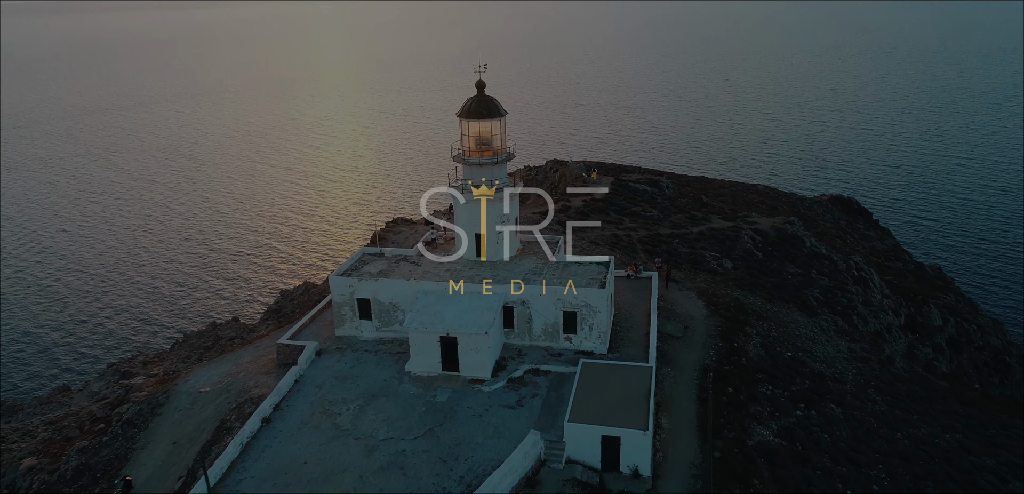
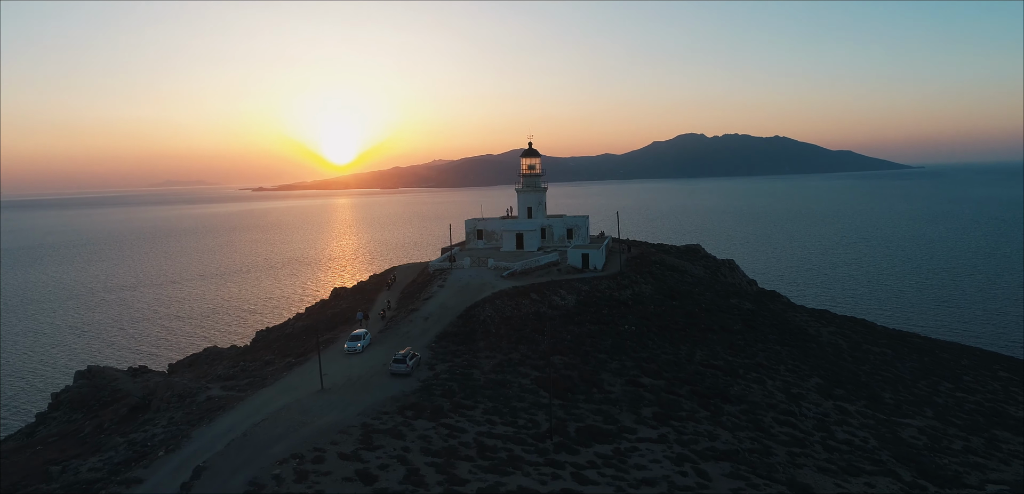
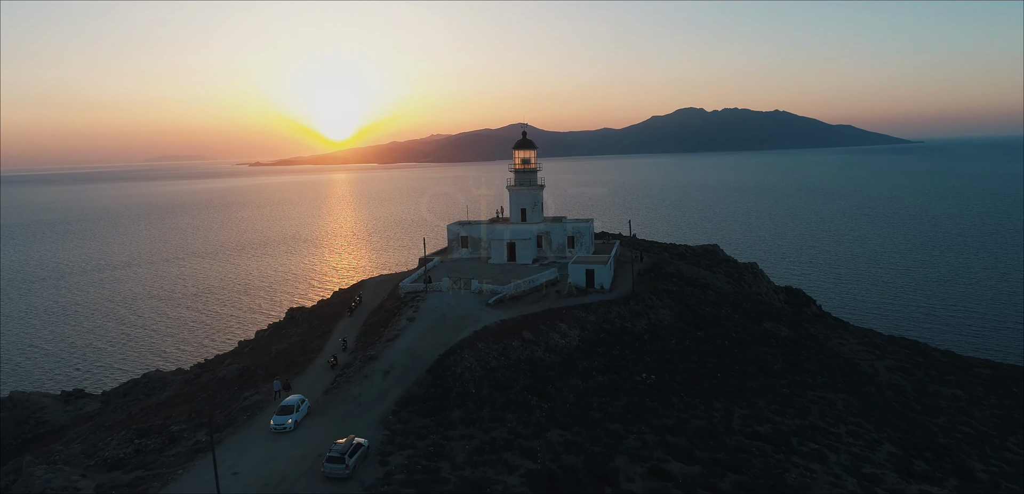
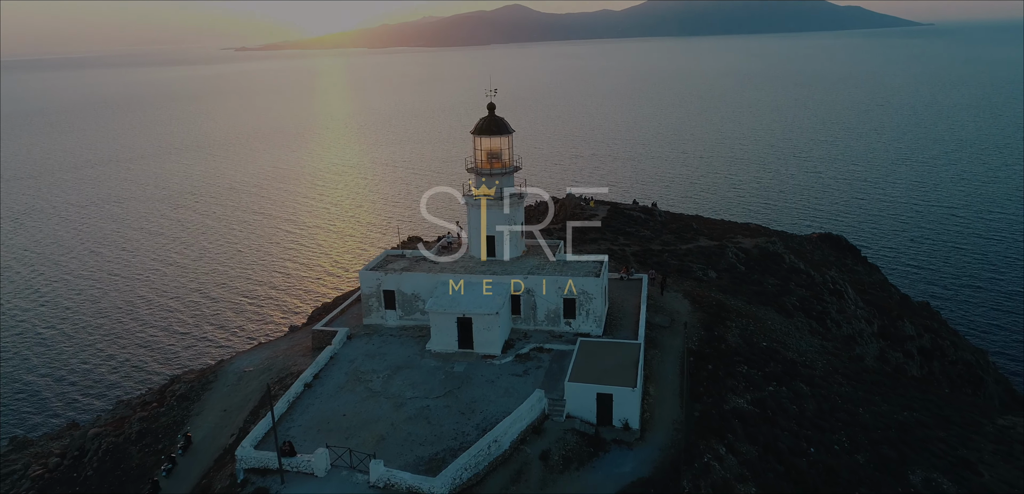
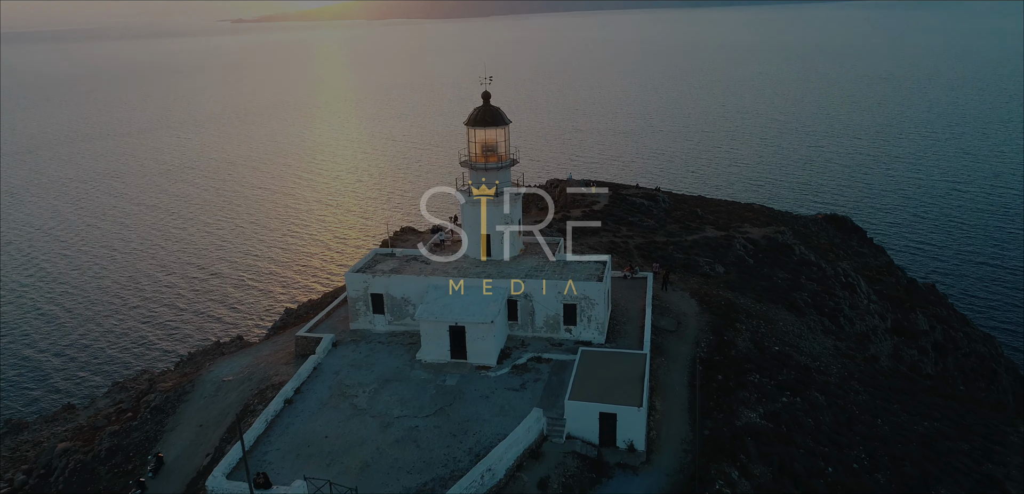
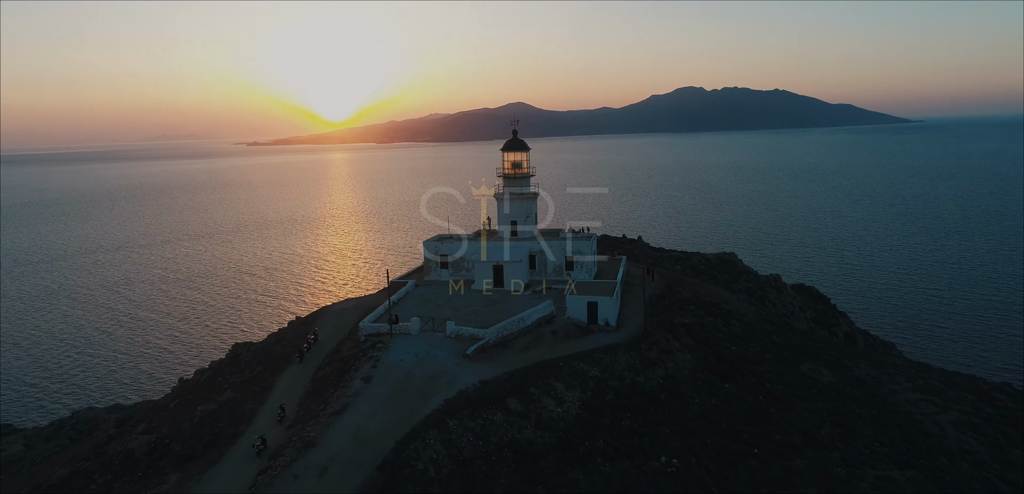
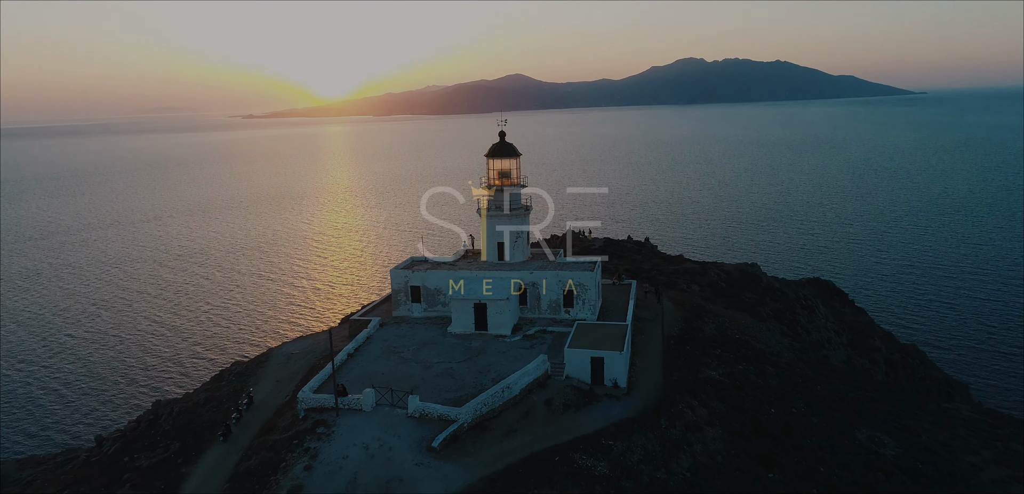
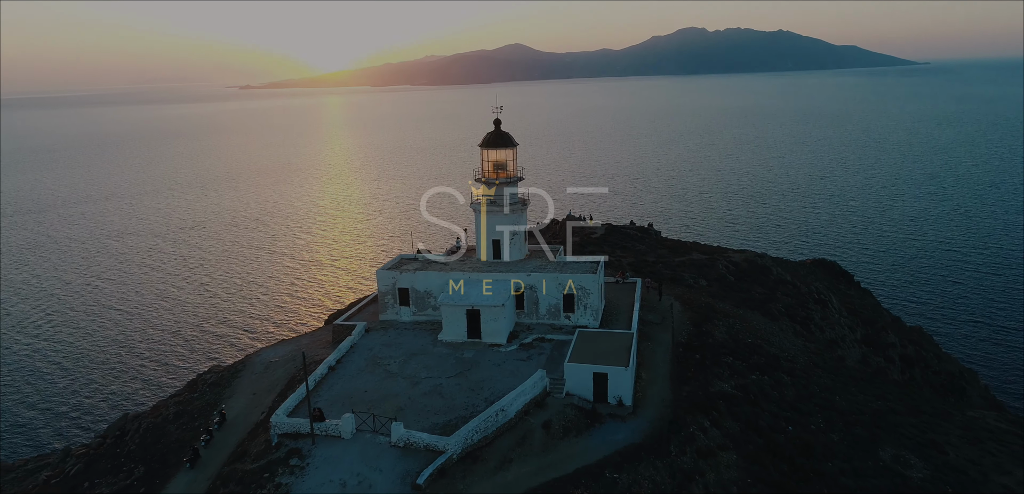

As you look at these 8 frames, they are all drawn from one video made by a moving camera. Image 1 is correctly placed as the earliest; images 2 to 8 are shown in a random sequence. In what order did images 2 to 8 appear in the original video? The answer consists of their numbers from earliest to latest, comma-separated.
5, 4, 8, 7, 6, 3, 2
